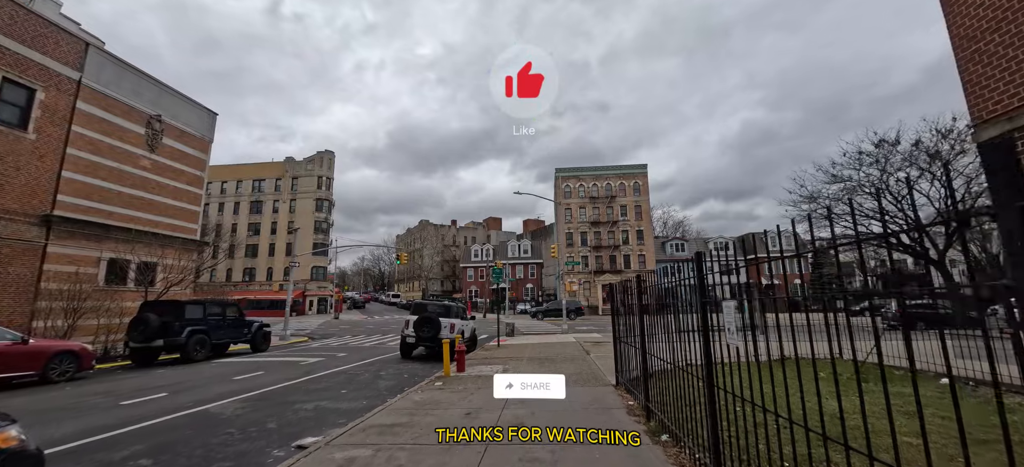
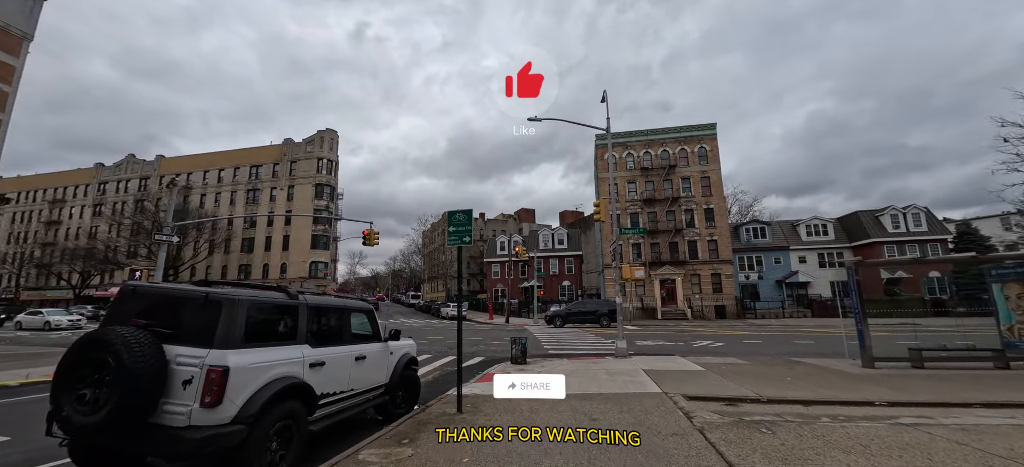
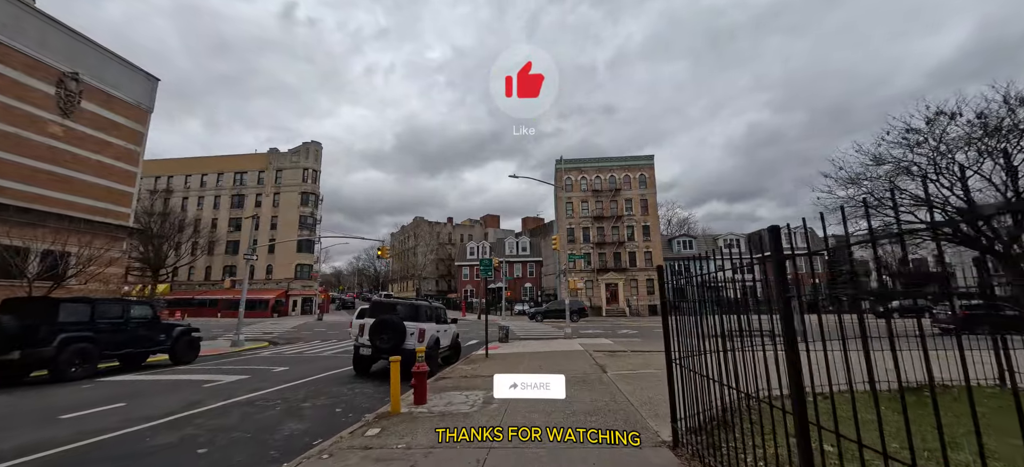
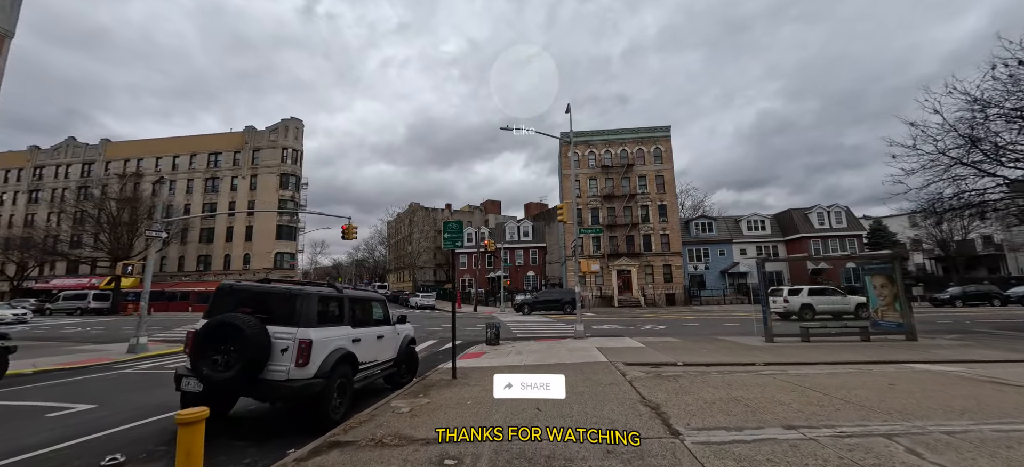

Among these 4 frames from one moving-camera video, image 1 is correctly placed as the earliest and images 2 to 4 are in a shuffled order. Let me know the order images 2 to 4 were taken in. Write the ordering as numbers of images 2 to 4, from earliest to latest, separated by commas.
3, 4, 2
